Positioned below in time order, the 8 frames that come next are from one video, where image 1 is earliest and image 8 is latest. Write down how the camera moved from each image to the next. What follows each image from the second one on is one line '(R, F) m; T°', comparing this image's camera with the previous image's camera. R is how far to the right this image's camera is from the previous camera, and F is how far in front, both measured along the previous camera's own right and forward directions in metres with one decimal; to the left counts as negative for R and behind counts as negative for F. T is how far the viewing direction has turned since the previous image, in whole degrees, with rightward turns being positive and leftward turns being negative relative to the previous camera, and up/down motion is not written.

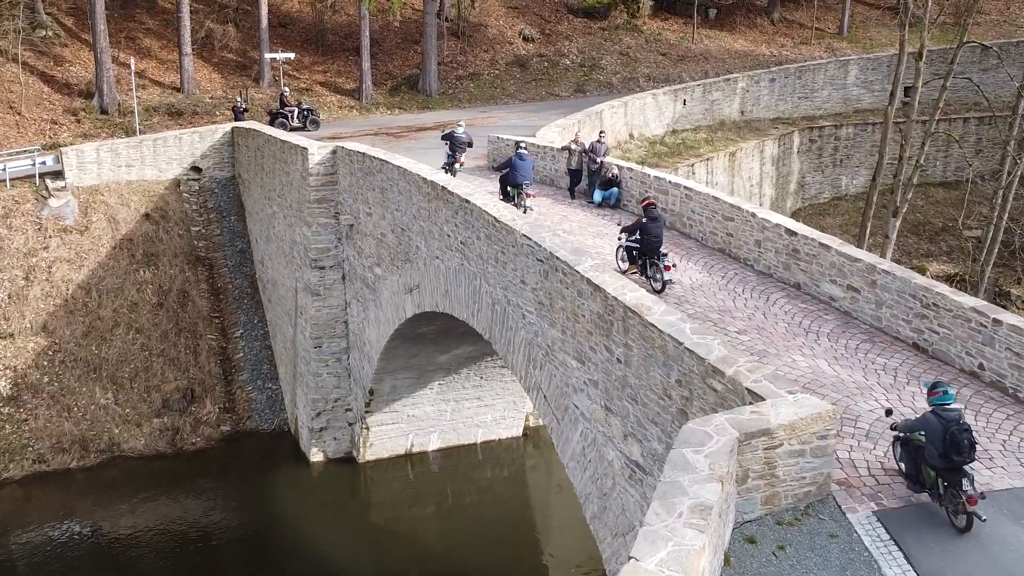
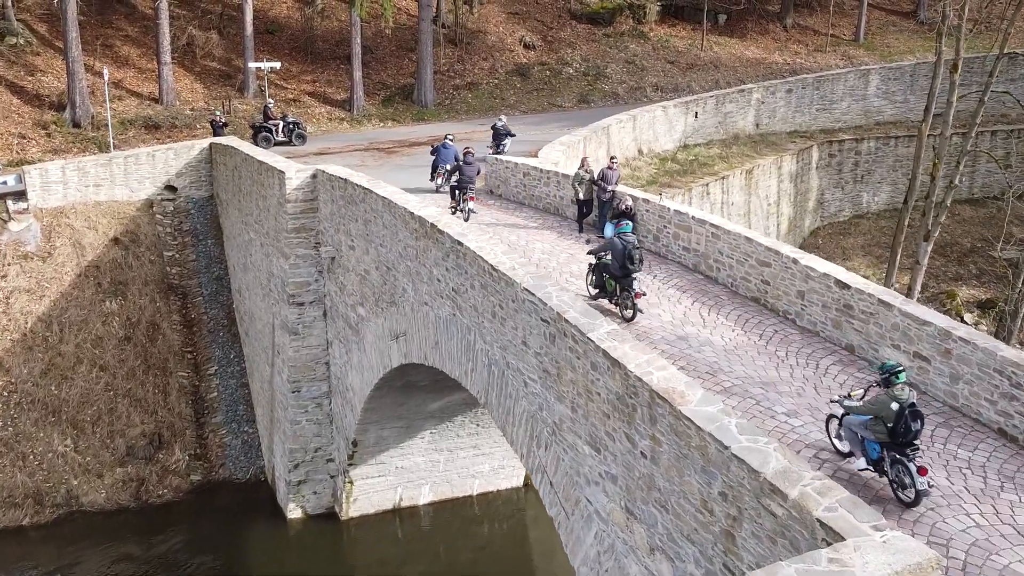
(0.0, +1.7) m; 0°
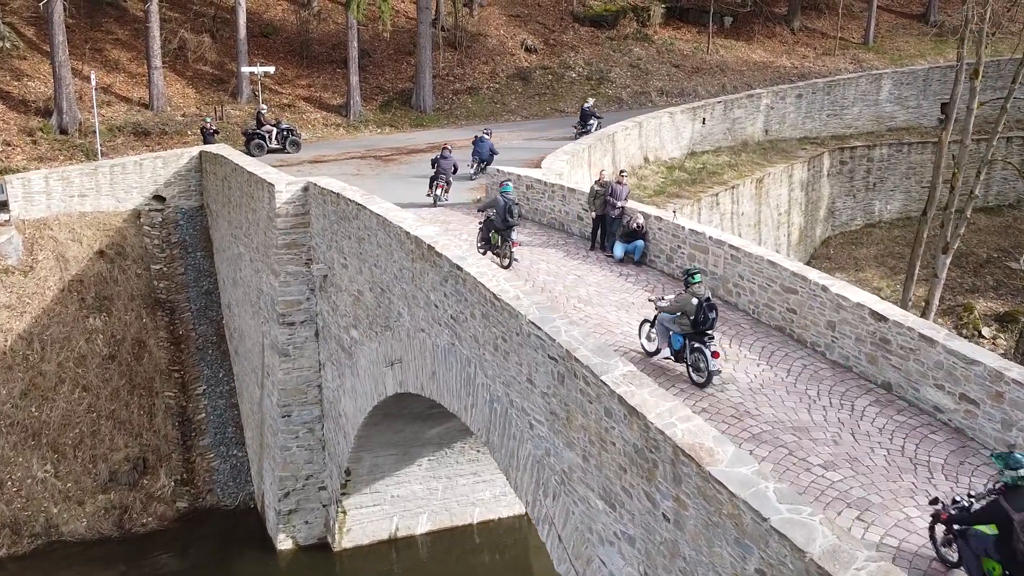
(0.0, +0.8) m; 0°
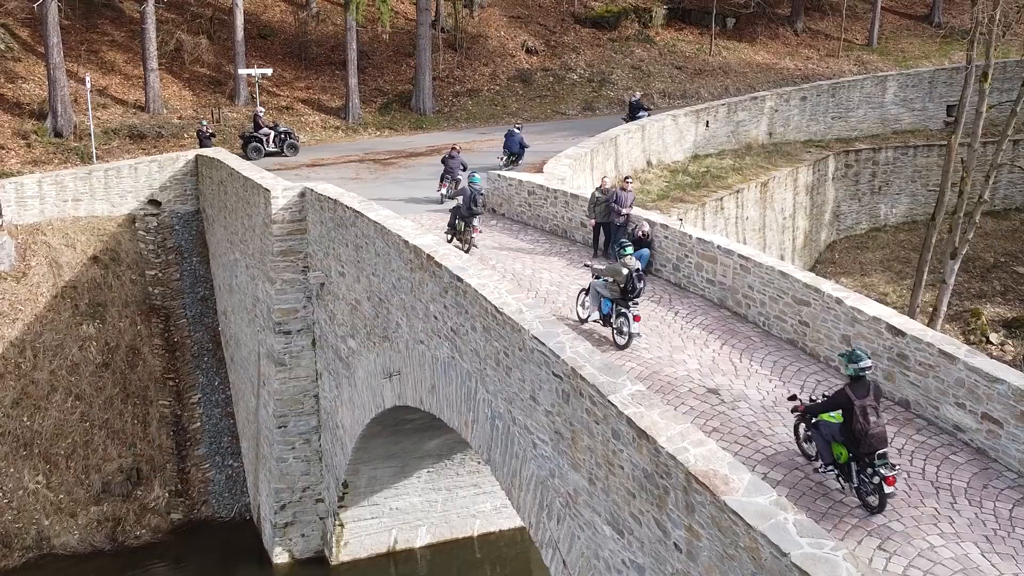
(0.0, +0.3) m; 0°
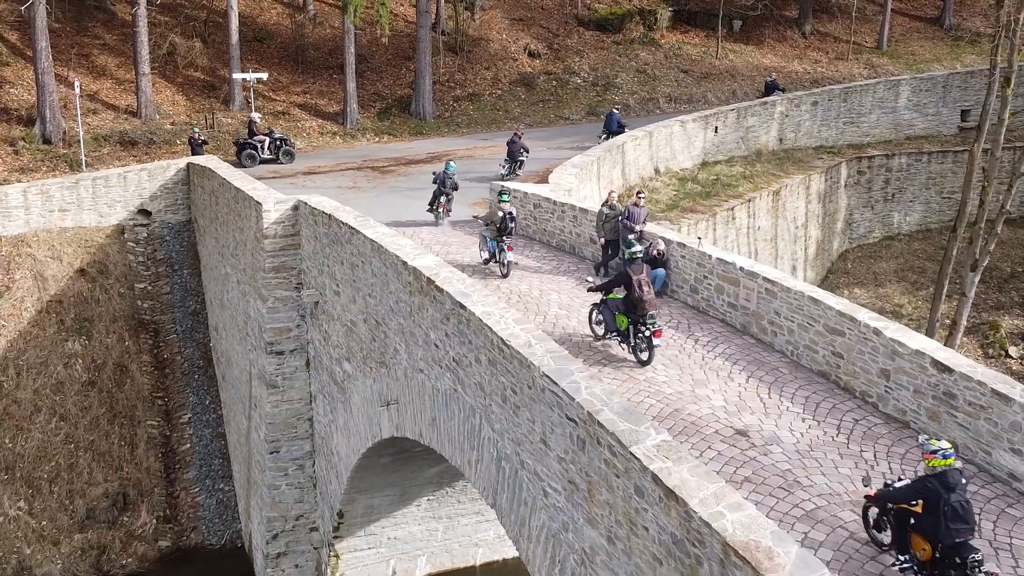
(-0.1, +0.7) m; 0°
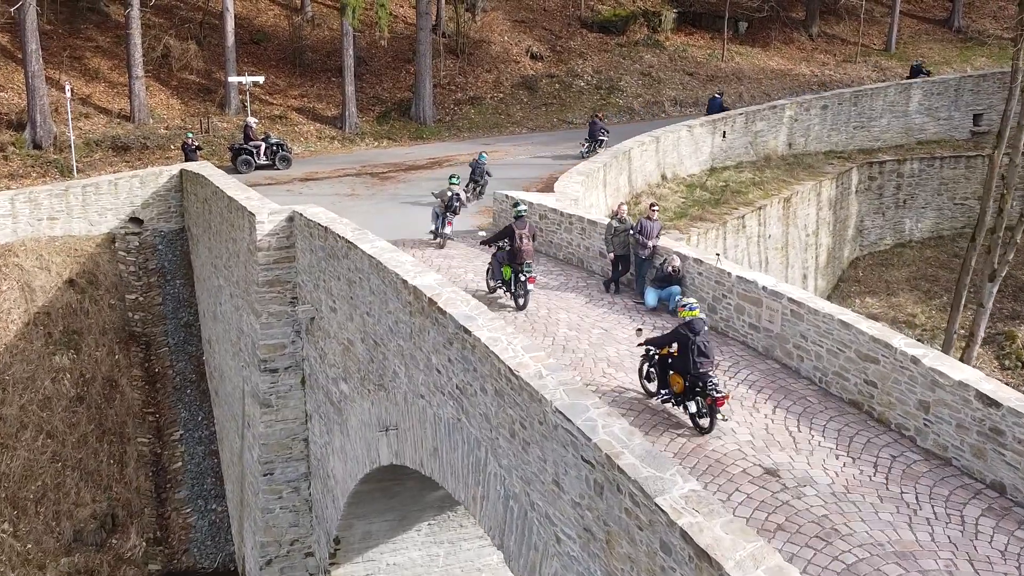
(-0.1, +0.6) m; 0°
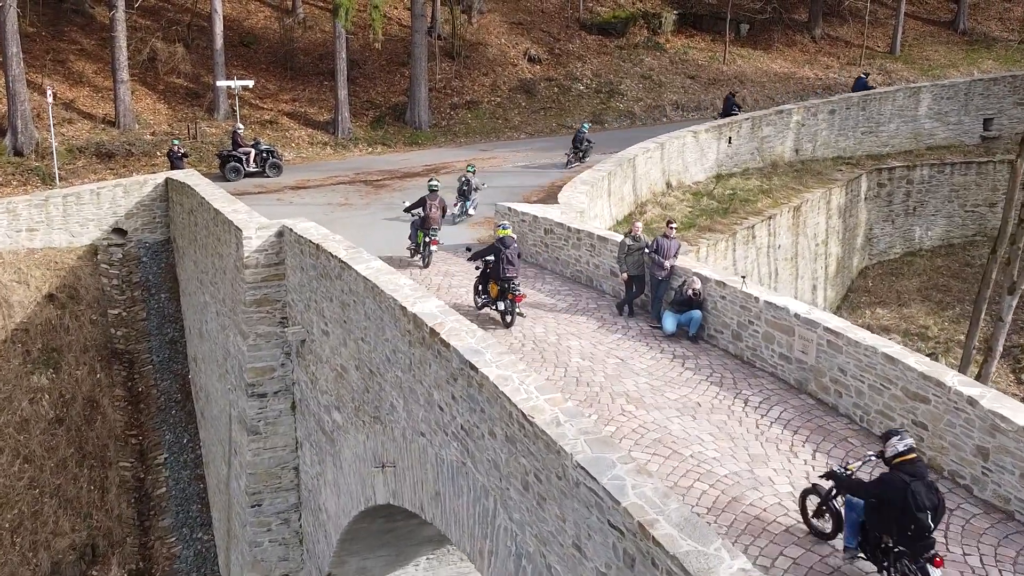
(-0.1, +0.8) m; 0°
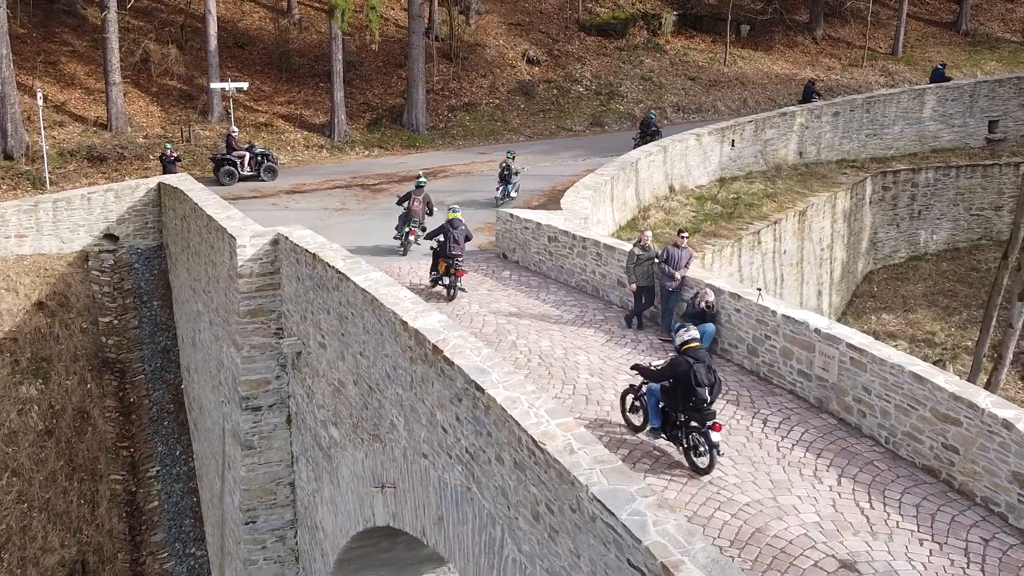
(-0.1, +0.4) m; 0°
